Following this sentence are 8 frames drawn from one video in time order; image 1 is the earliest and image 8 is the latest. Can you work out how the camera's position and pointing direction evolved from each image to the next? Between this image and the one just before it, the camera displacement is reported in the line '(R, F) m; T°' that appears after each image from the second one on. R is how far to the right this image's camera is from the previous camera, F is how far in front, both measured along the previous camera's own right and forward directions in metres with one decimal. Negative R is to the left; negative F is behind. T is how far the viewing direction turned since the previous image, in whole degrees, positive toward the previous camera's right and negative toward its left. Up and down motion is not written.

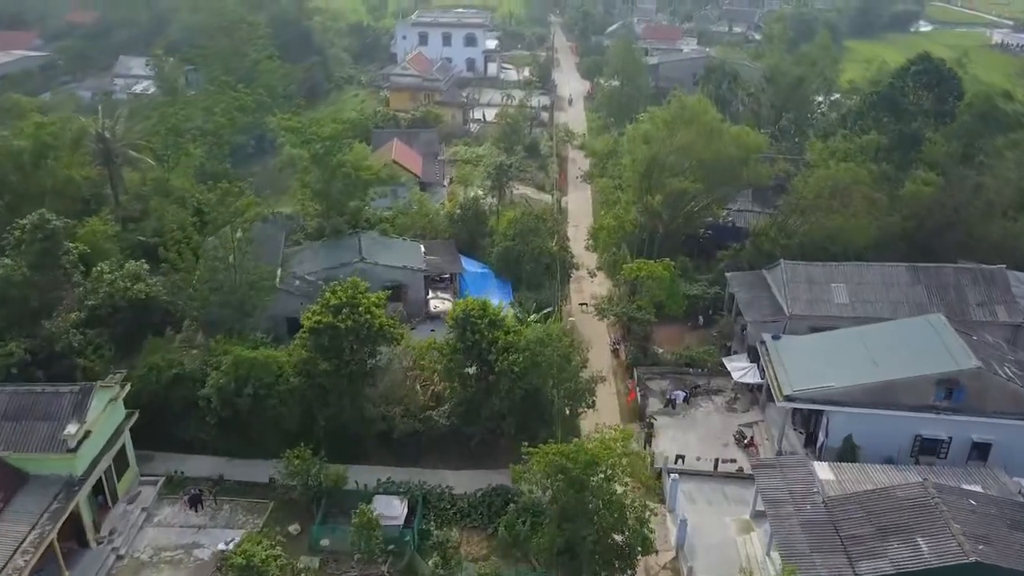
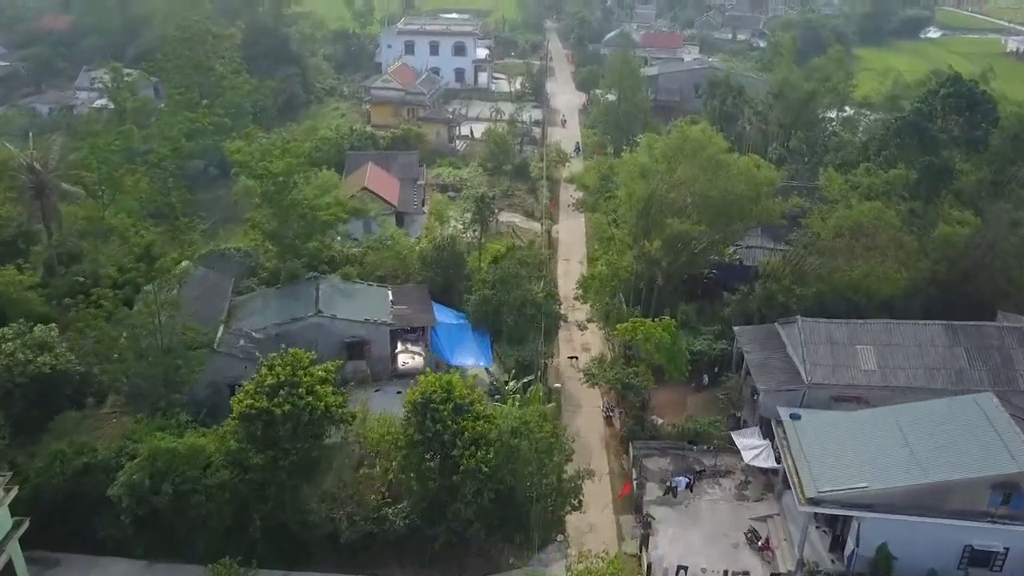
(+0.5, +2.8) m; 0°
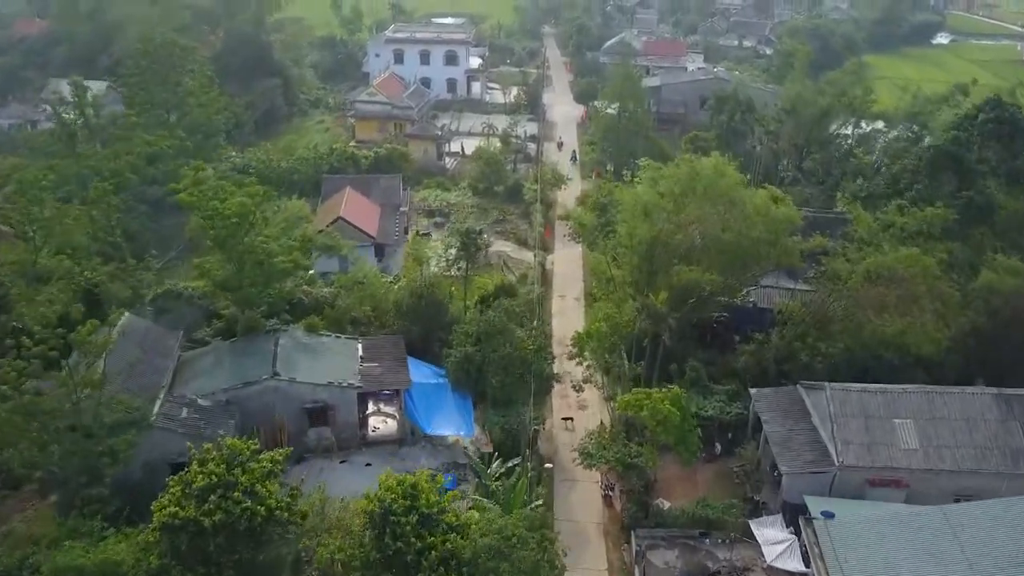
(+0.3, +2.5) m; 0°
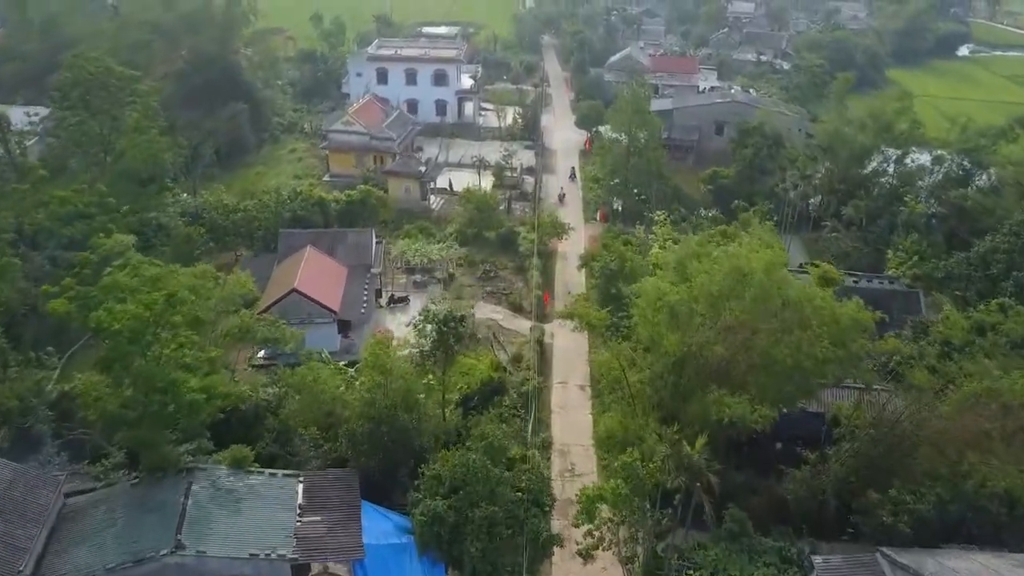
(+0.2, +4.3) m; 0°
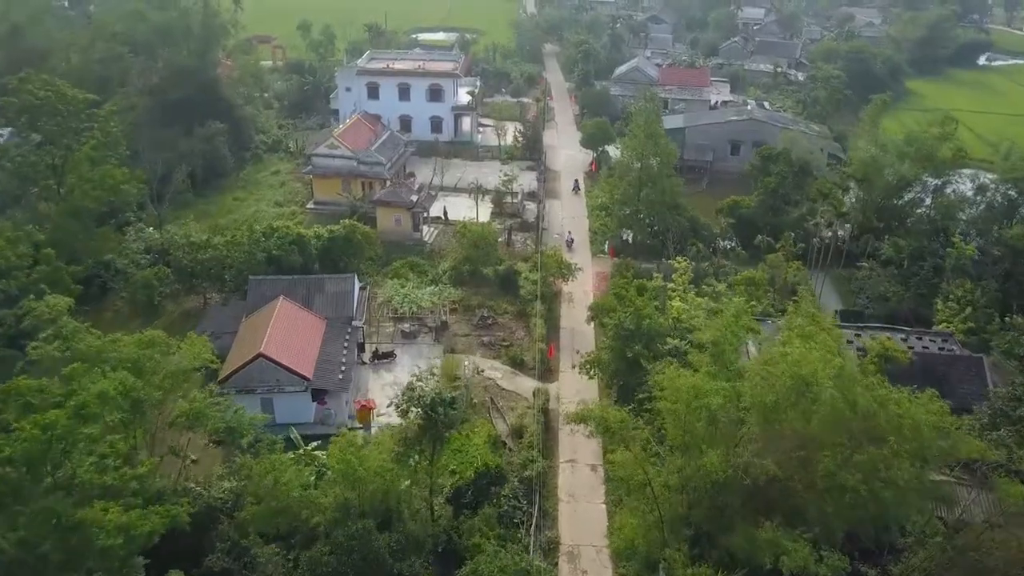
(0.0, +2.8) m; 0°
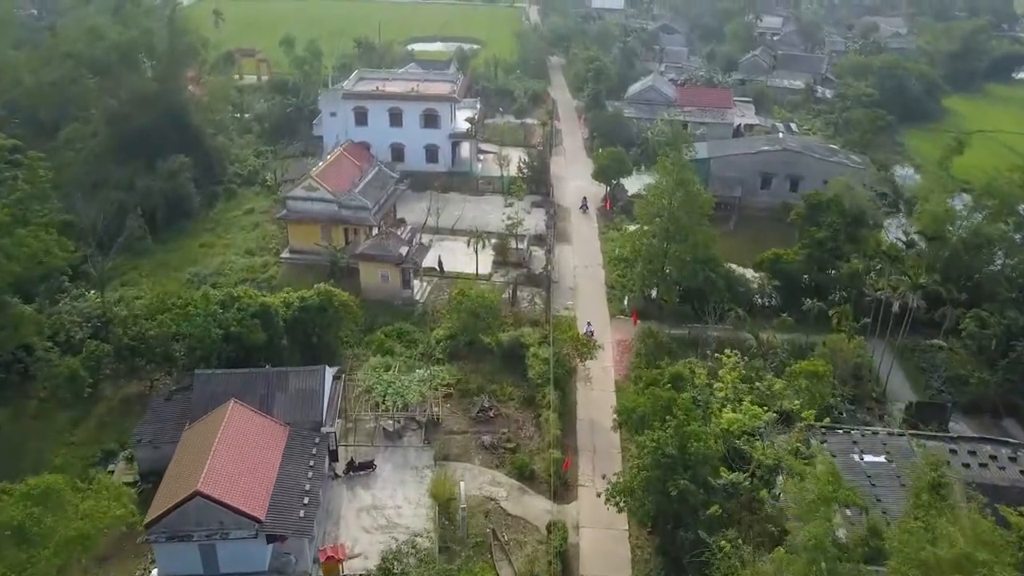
(-0.1, +4.0) m; 0°
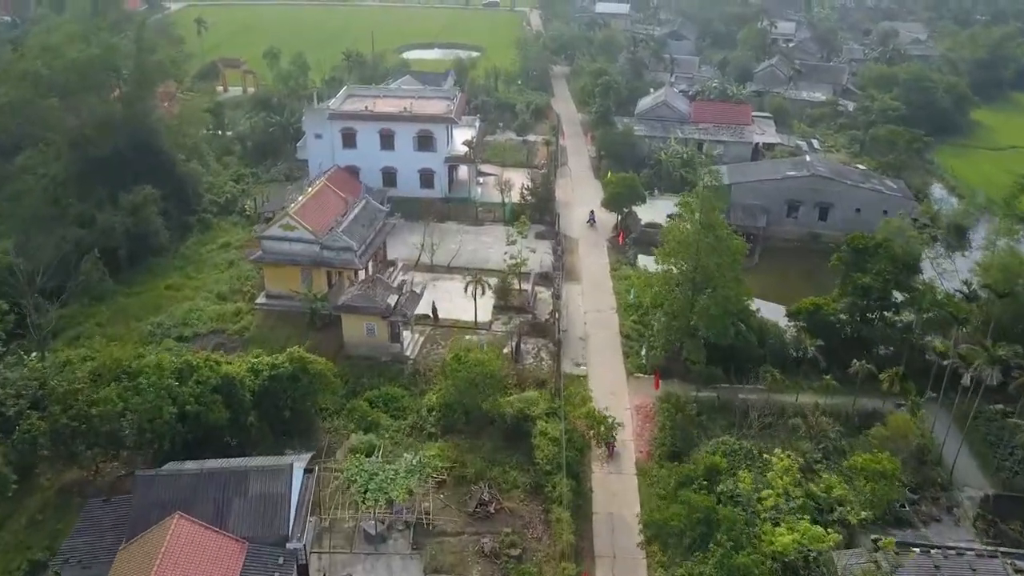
(-0.1, +2.9) m; 0°
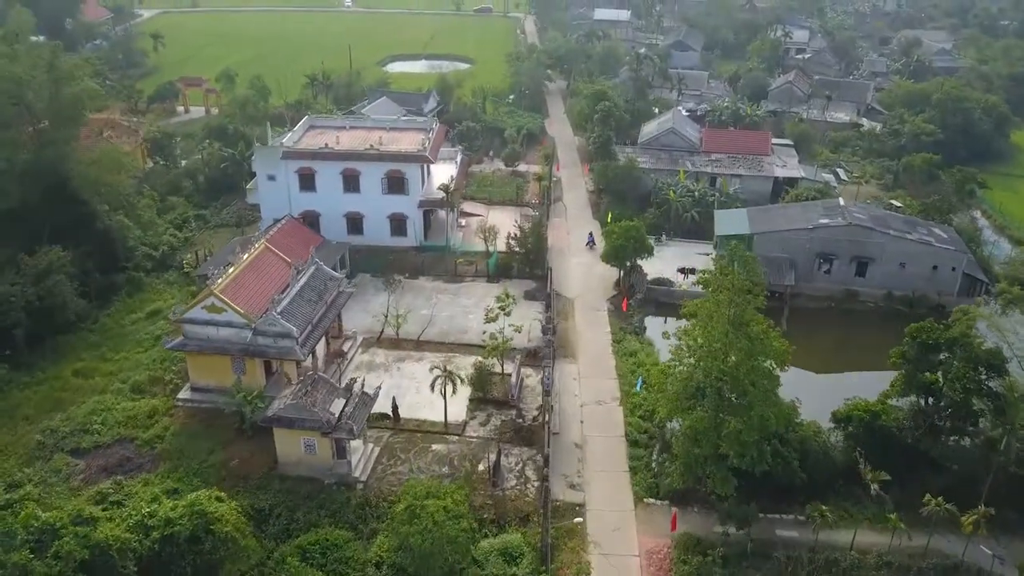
(+0.5, +4.5) m; 0°
